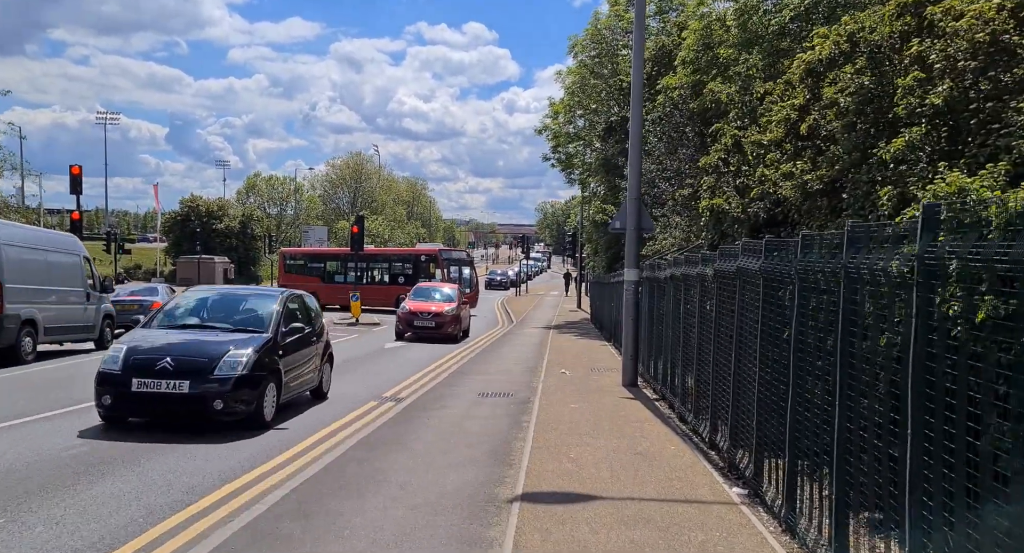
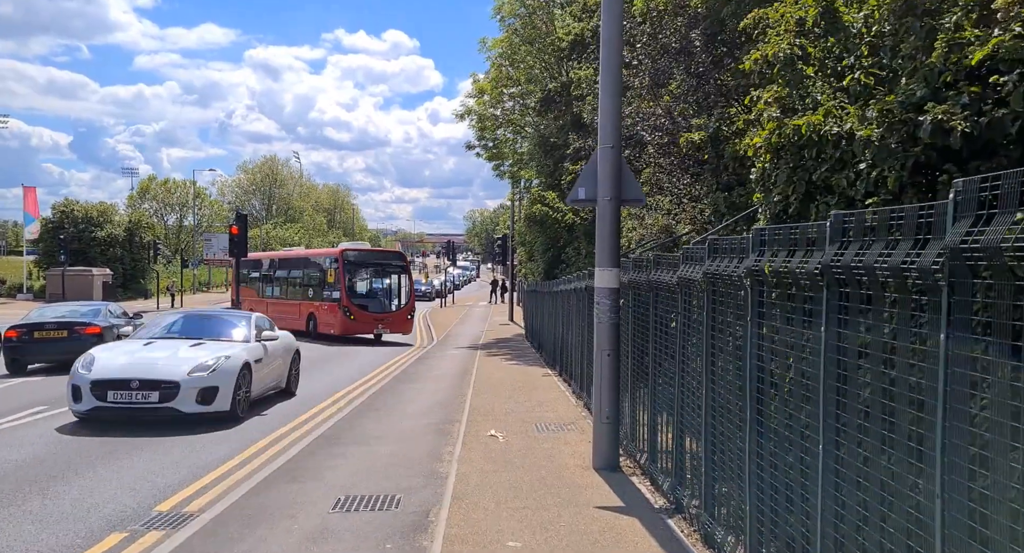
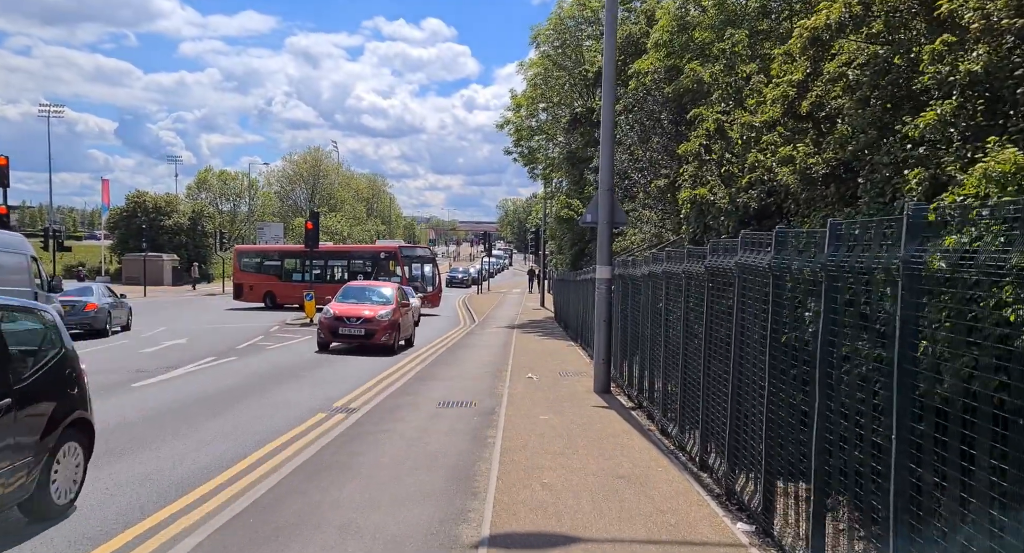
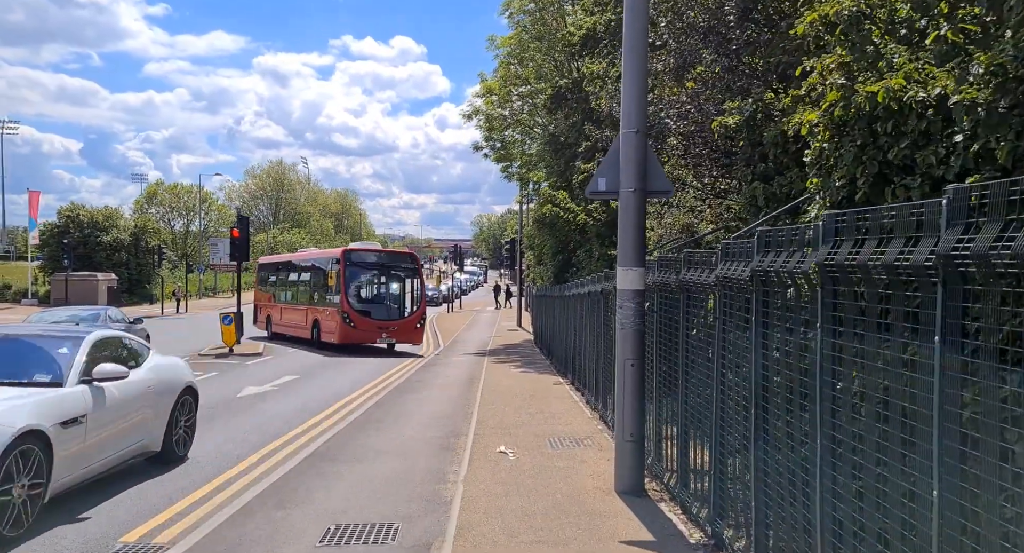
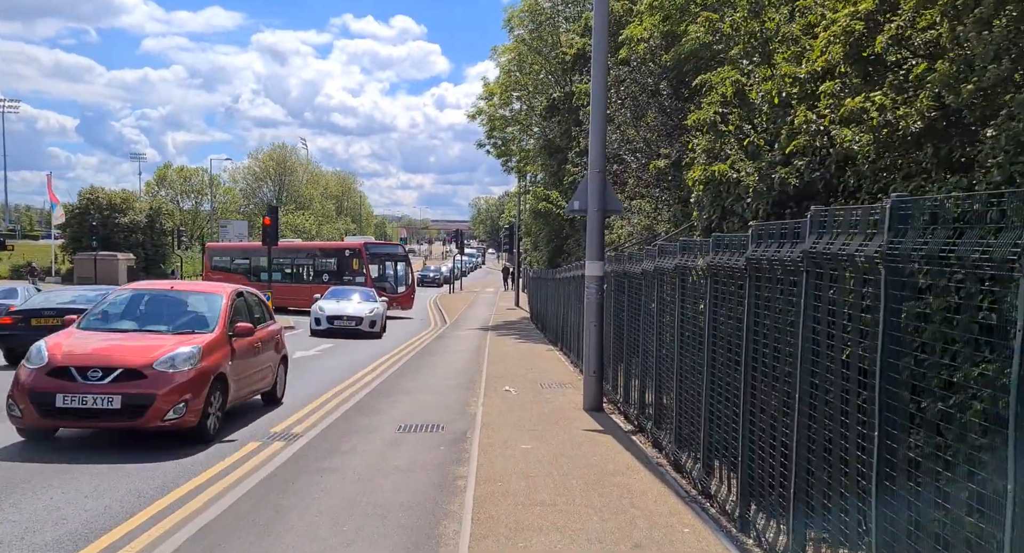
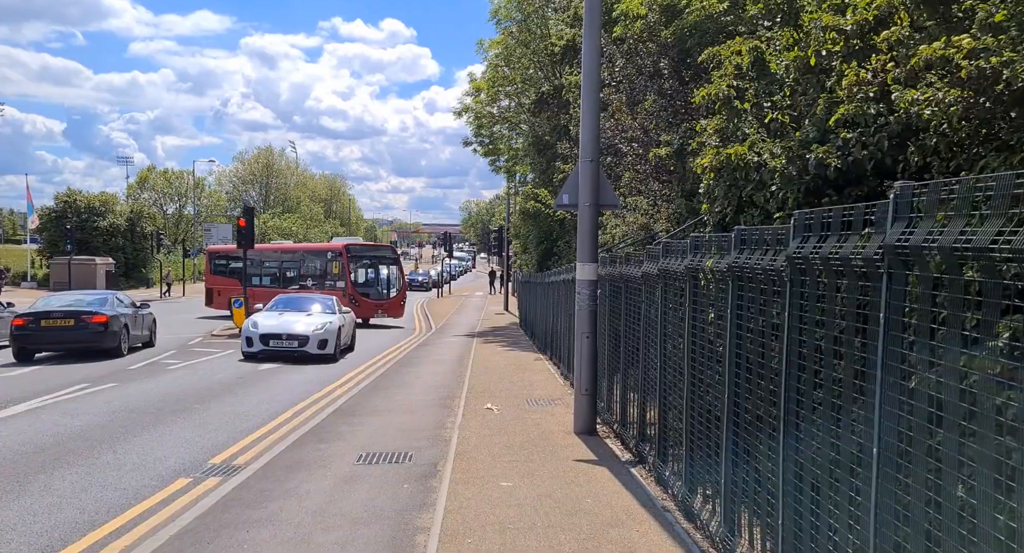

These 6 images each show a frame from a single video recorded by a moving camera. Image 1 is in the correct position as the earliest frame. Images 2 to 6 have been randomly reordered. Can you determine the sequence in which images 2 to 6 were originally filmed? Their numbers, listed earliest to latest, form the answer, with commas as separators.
3, 5, 6, 2, 4
